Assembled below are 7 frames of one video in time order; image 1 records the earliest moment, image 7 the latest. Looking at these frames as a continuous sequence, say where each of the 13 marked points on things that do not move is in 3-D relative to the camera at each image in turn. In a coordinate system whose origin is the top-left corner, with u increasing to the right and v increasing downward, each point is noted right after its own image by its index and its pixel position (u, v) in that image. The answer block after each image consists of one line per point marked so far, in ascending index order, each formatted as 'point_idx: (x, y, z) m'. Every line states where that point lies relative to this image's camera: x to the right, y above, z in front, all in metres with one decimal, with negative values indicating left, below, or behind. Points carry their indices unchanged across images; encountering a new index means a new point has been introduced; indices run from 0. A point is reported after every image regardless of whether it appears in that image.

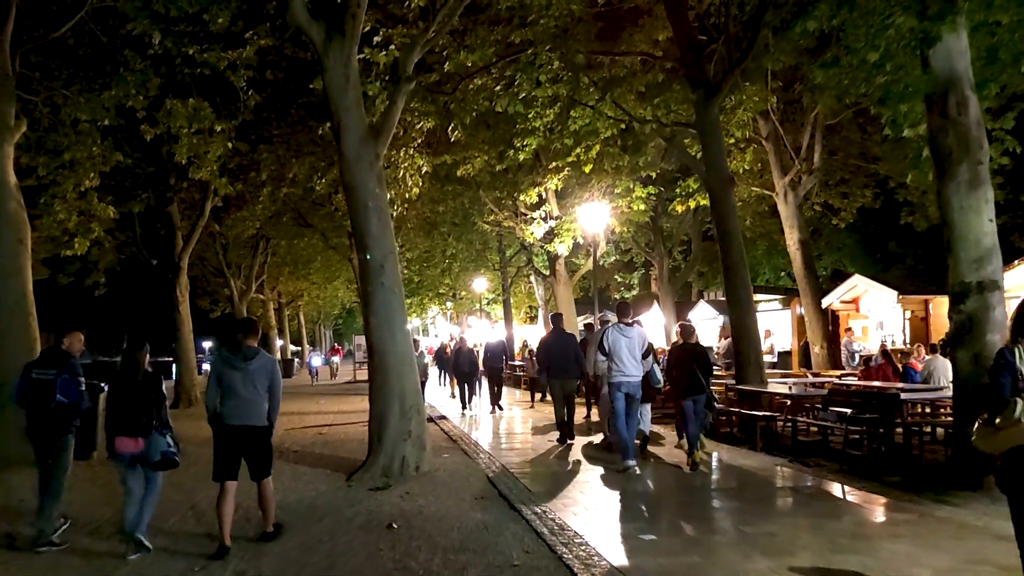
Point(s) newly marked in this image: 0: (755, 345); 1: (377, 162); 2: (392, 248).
0: (+3.8, -0.9, +13.9) m
1: (-1.6, +1.5, +10.3) m
2: (-1.4, +0.5, +10.3) m
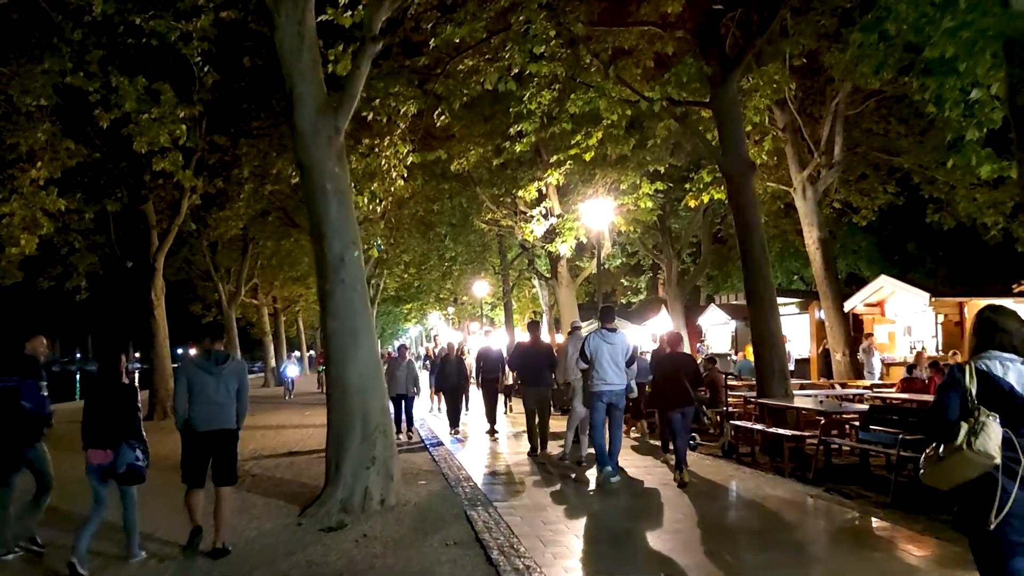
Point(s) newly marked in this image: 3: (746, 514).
0: (+3.7, -0.9, +12.3) m
1: (-1.7, +1.5, +8.7) m
2: (-1.5, +0.5, +8.7) m
3: (+2.2, -2.1, +8.2) m
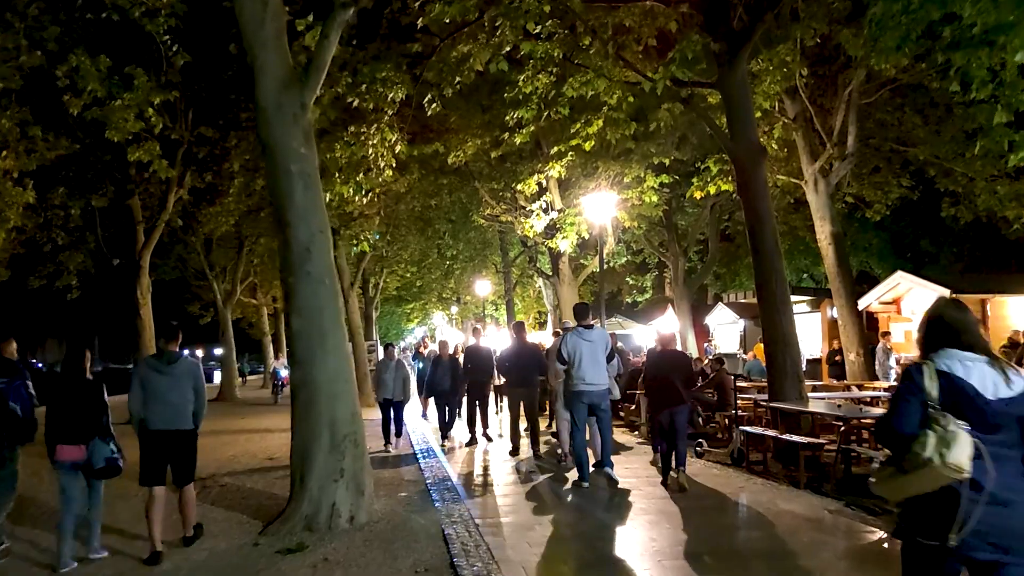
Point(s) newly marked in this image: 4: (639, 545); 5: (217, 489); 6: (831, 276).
0: (+3.6, -0.8, +11.4) m
1: (-1.8, +1.5, +7.9) m
2: (-1.7, +0.5, +7.8) m
3: (+2.0, -2.0, +7.3) m
4: (+1.0, -2.0, +6.9) m
5: (-3.4, -2.3, +10.1) m
6: (+7.1, +0.2, +19.6) m
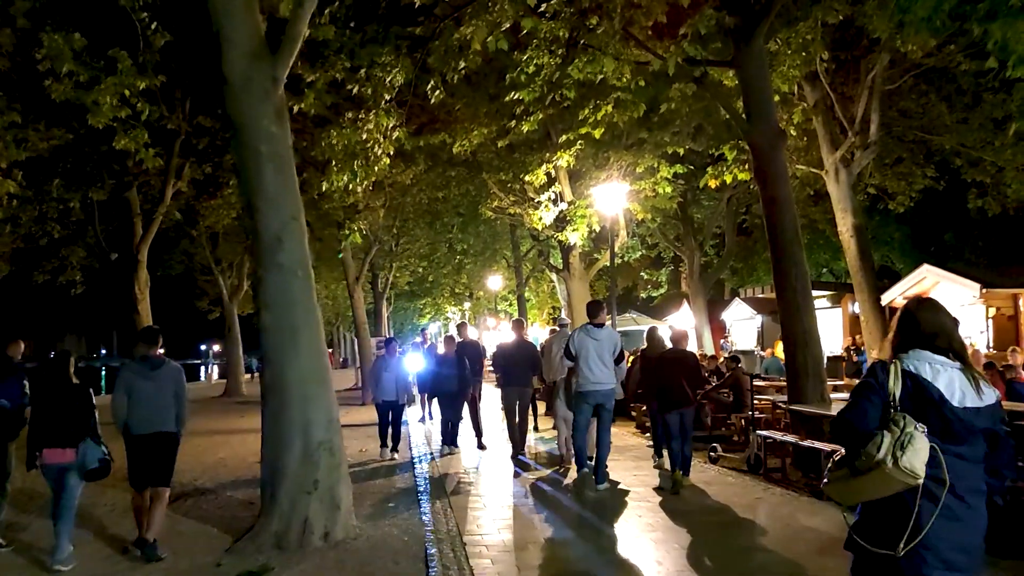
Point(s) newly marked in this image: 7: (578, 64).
0: (+3.6, -0.8, +10.6) m
1: (-1.9, +1.6, +7.2) m
2: (-1.7, +0.6, +7.1) m
3: (+2.0, -2.0, +6.5) m
4: (+0.9, -2.0, +6.2) m
5: (-3.4, -2.2, +9.4) m
6: (+7.2, +0.4, +18.8) m
7: (+0.9, +3.1, +12.4) m
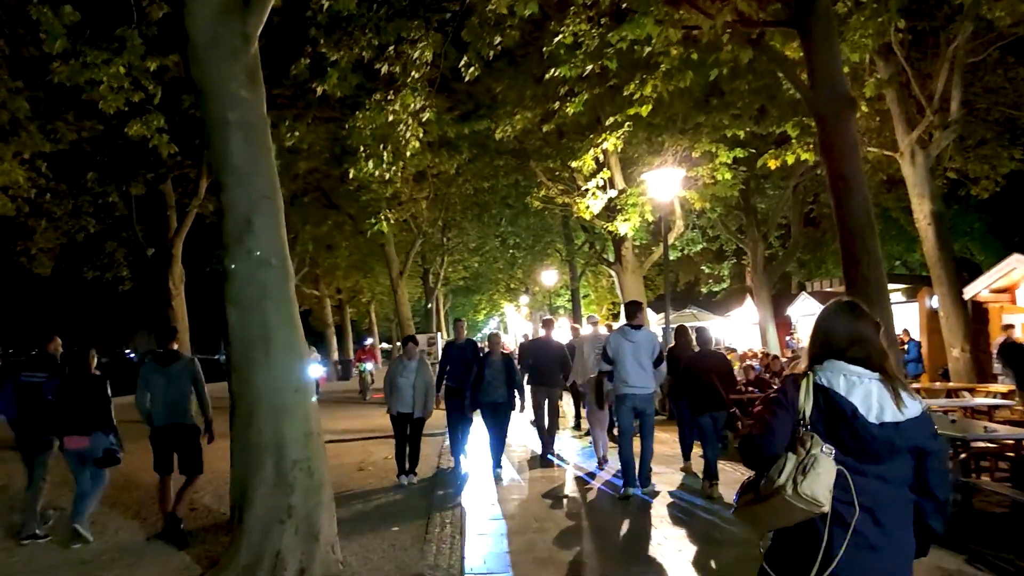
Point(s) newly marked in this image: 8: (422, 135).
0: (+3.9, -0.7, +9.2) m
1: (-1.8, +1.7, +6.2) m
2: (-1.6, +0.7, +6.1) m
3: (+2.0, -1.9, +5.2) m
4: (+0.9, -1.9, +5.0) m
5: (-3.1, -2.2, +8.5) m
6: (+8.1, +0.5, +17.1) m
7: (+1.4, +3.2, +11.1) m
8: (-1.4, +2.3, +13.4) m
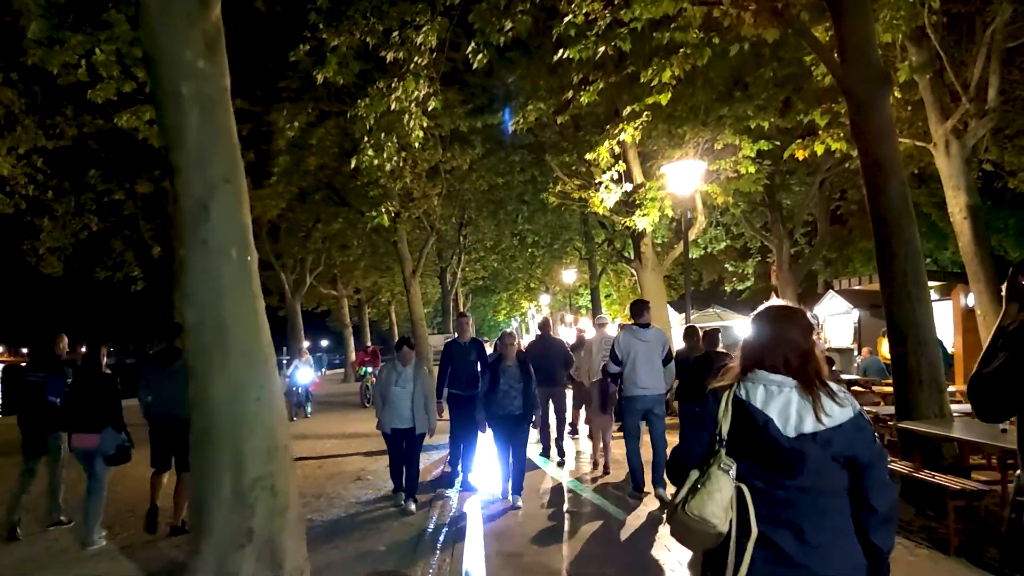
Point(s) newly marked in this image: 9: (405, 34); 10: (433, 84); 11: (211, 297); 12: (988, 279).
0: (+4.0, -0.6, +8.4) m
1: (-1.9, +1.7, +5.5) m
2: (-1.7, +0.7, +5.4) m
3: (+1.9, -1.9, +4.5) m
4: (+0.9, -1.9, +4.3) m
5: (-3.1, -2.2, +7.9) m
6: (+8.3, +0.6, +16.1) m
7: (+1.4, +3.3, +10.4) m
8: (-1.2, +2.4, +12.8) m
9: (-1.5, +3.6, +12.4) m
10: (-1.1, +2.9, +12.6) m
11: (-1.8, -0.1, +5.2) m
12: (+8.5, +0.2, +15.8) m
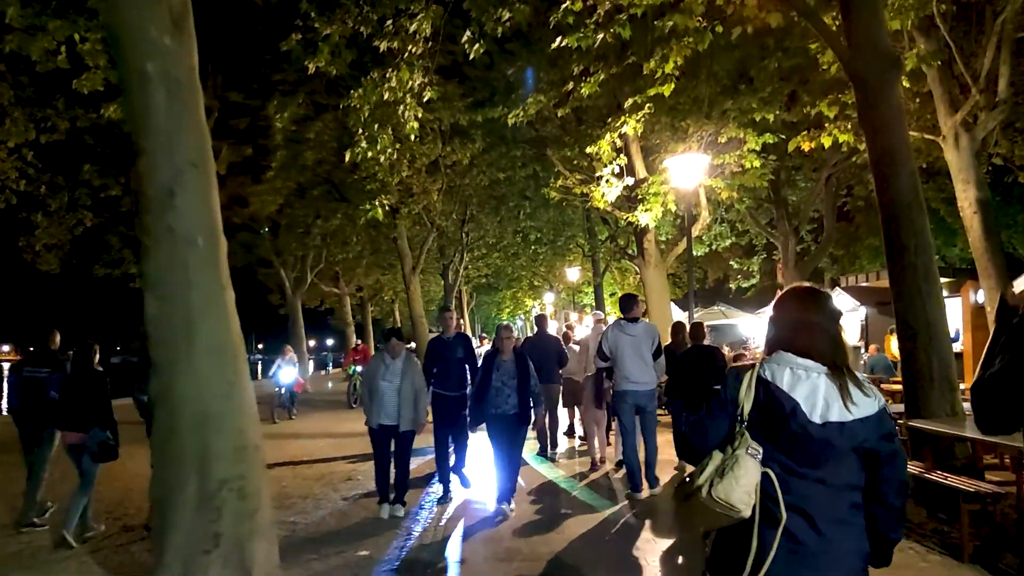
0: (+3.9, -0.6, +8.0) m
1: (-2.0, +1.7, +5.2) m
2: (-1.8, +0.7, +5.1) m
3: (+1.8, -1.8, +4.1) m
4: (+0.8, -1.8, +3.9) m
5: (-3.2, -2.1, +7.6) m
6: (+8.3, +0.7, +15.8) m
7: (+1.4, +3.3, +10.0) m
8: (-1.3, +2.4, +12.4) m
9: (-1.6, +3.6, +12.1) m
10: (-1.2, +3.0, +12.3) m
11: (-1.8, 0.0, +4.9) m
12: (+8.5, +0.3, +15.4) m
